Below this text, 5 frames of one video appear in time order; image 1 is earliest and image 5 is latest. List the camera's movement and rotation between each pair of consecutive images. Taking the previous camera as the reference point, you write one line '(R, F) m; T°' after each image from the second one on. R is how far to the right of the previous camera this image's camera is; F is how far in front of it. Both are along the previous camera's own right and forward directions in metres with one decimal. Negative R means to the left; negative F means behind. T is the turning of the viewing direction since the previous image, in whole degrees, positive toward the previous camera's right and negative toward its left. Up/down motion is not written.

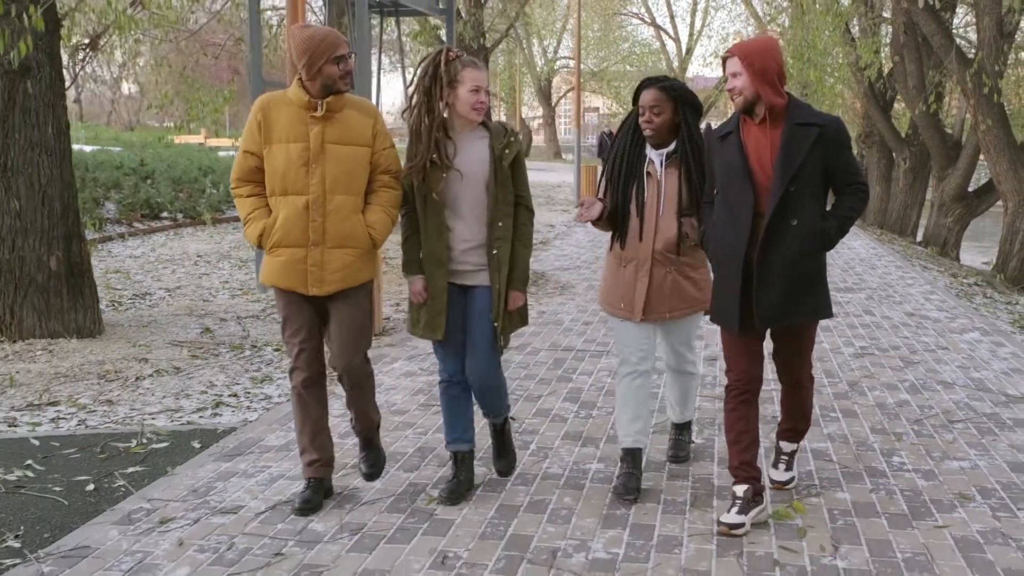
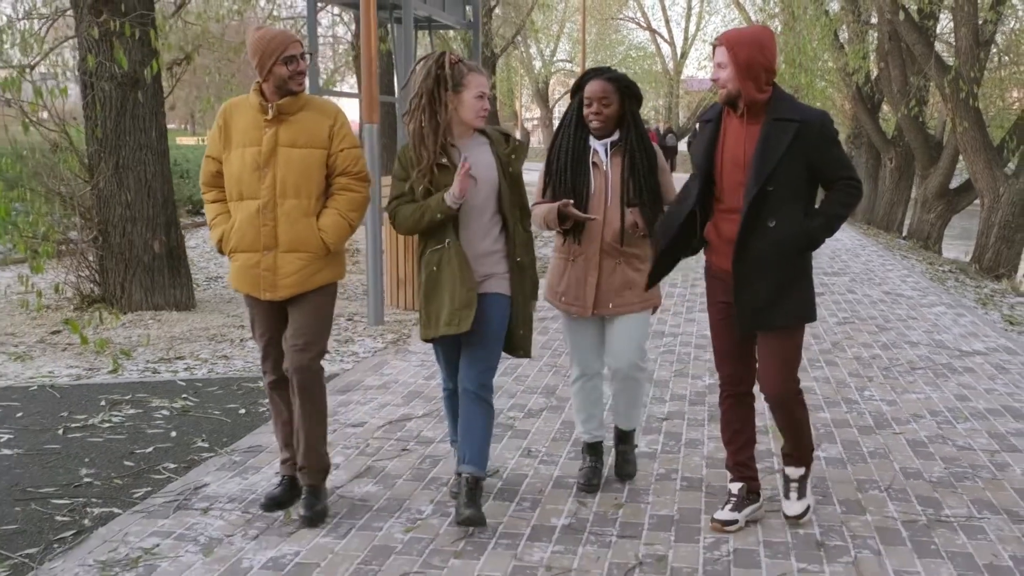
(-0.3, -1.2) m; 0°
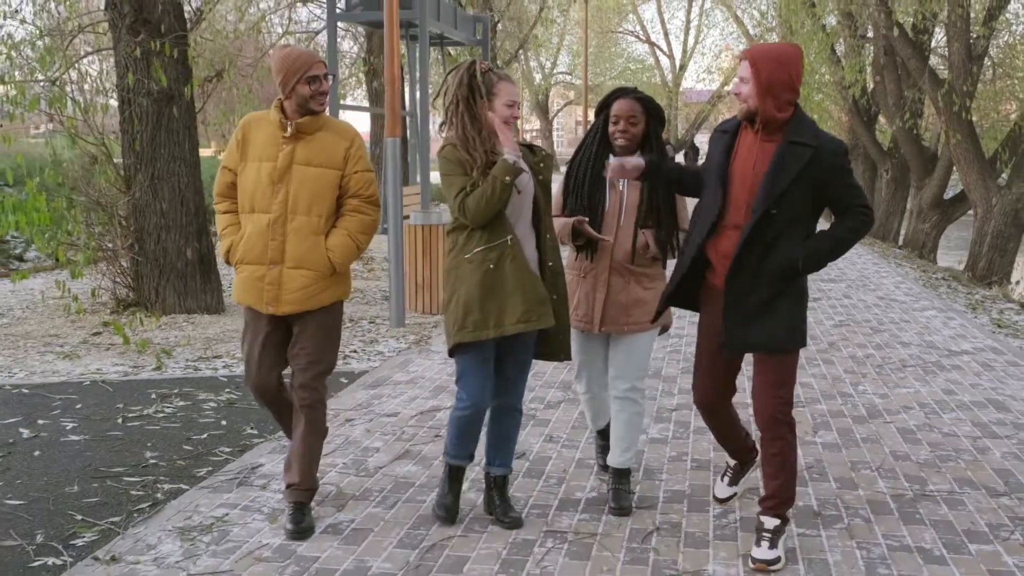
(-0.1, -0.4) m; 0°
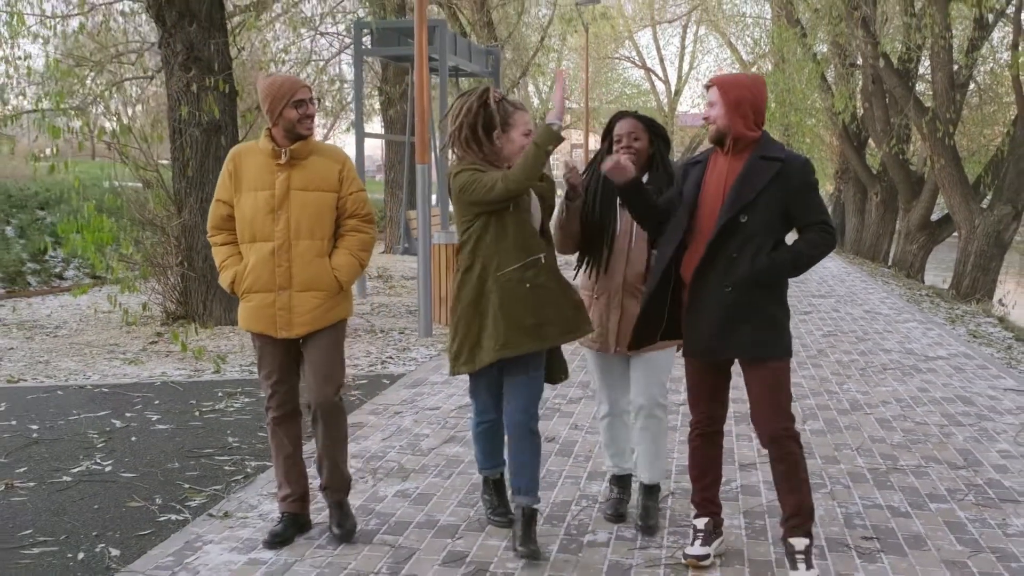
(-0.2, -0.8) m; 0°
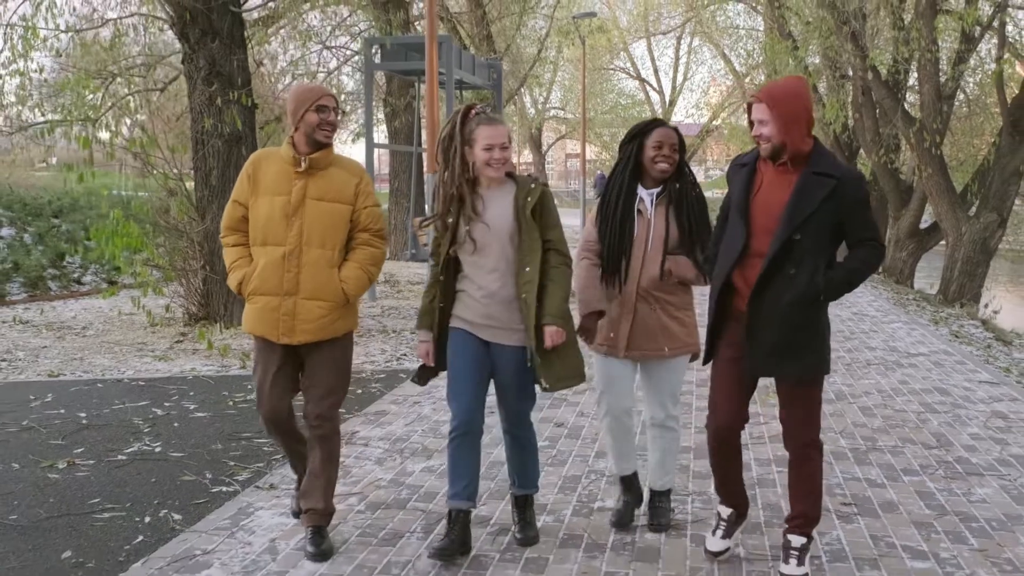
(-0.1, -0.5) m; 0°
